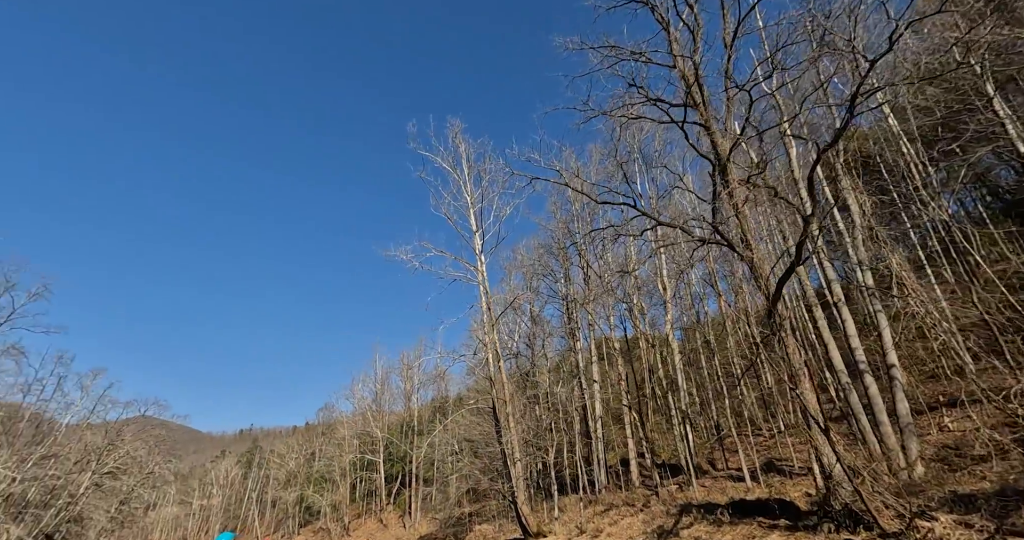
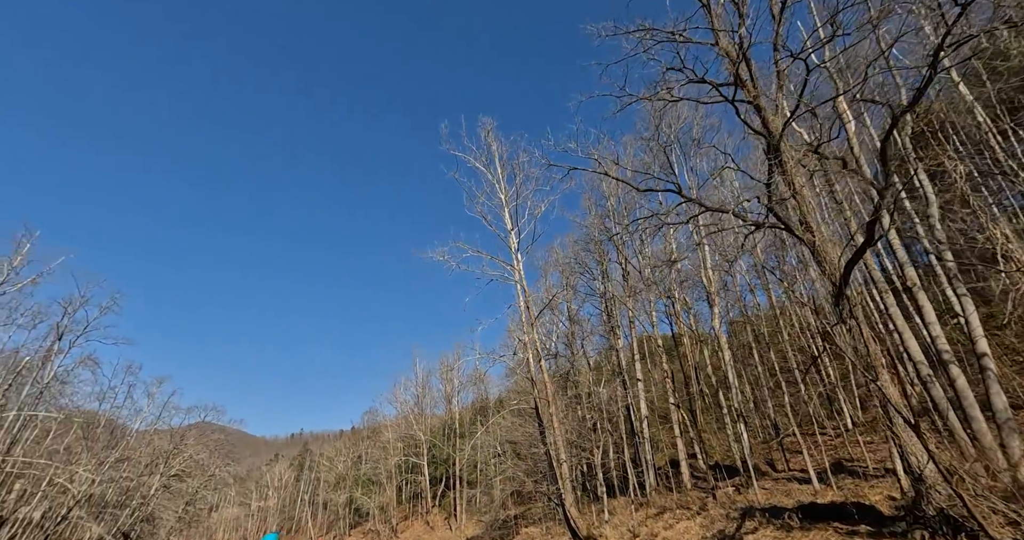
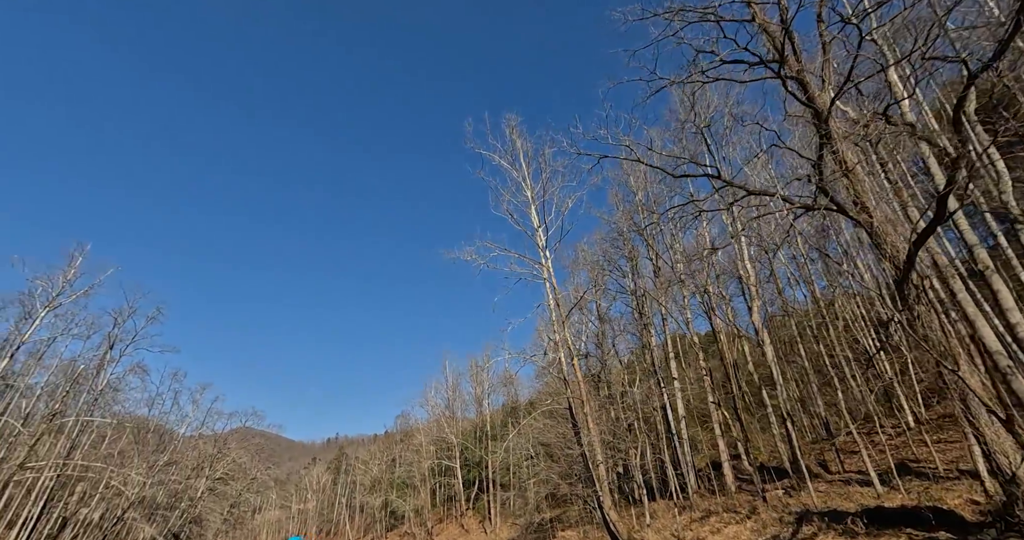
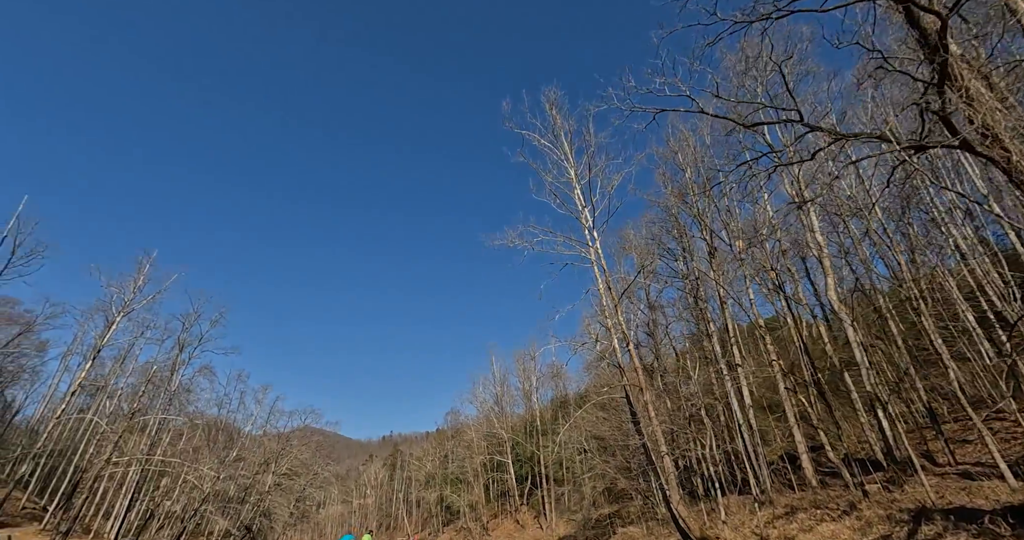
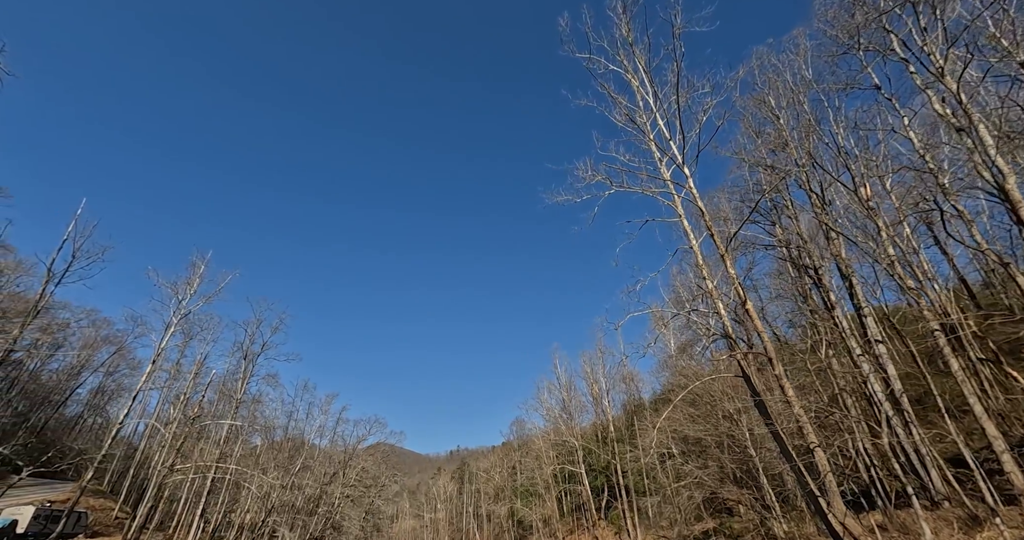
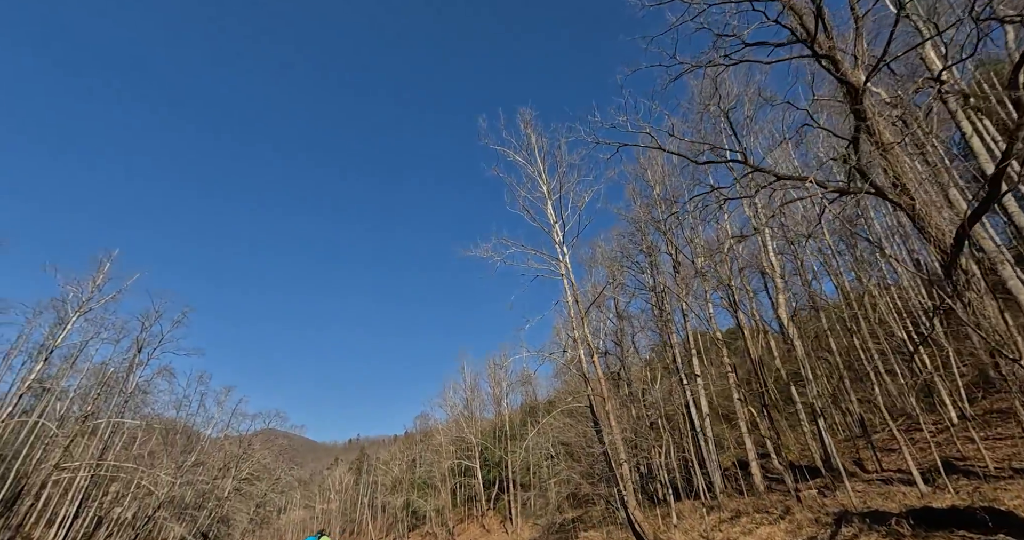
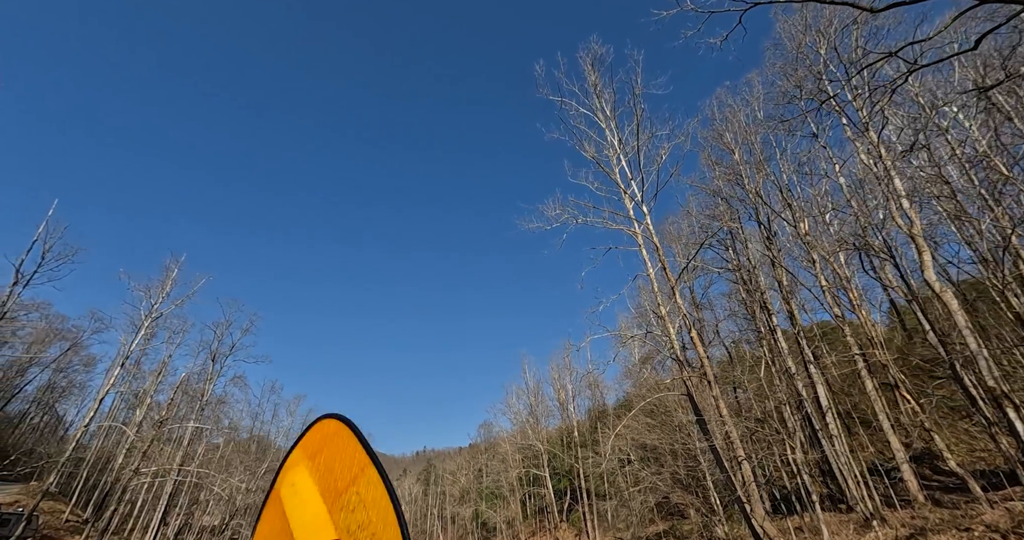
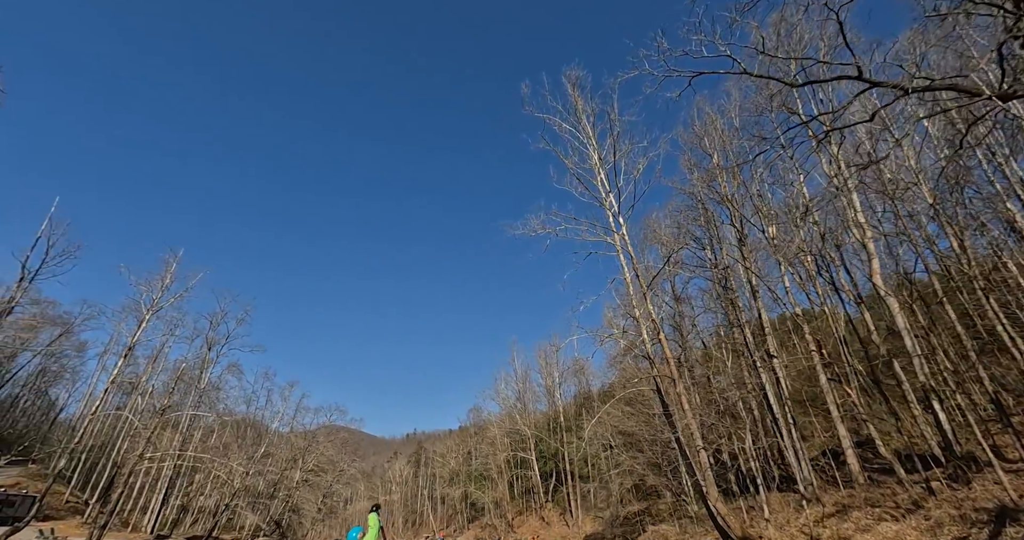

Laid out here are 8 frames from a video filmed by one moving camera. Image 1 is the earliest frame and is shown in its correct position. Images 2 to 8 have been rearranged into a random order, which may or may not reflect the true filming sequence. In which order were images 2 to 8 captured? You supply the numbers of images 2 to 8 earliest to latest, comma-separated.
2, 3, 6, 4, 8, 7, 5
